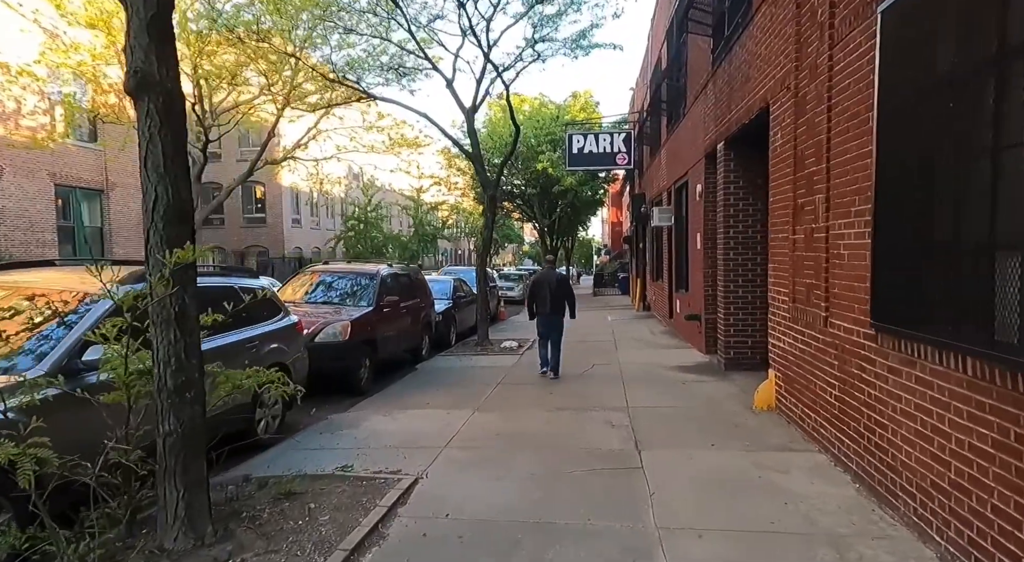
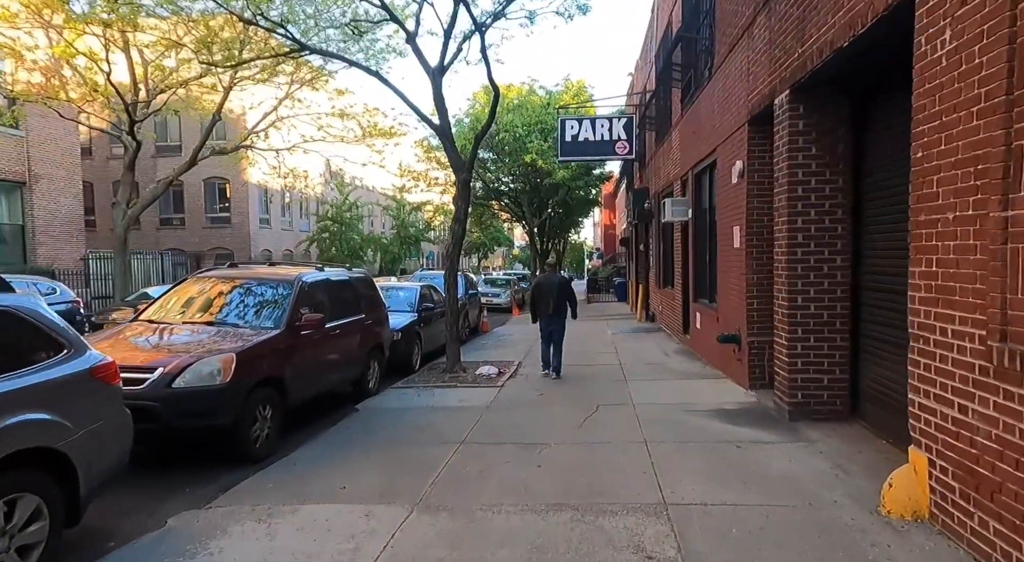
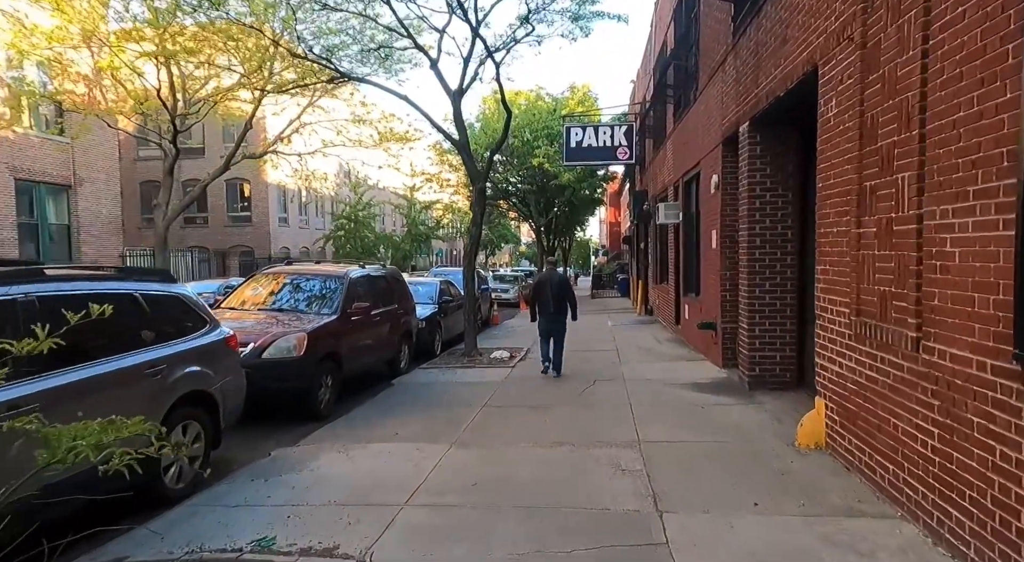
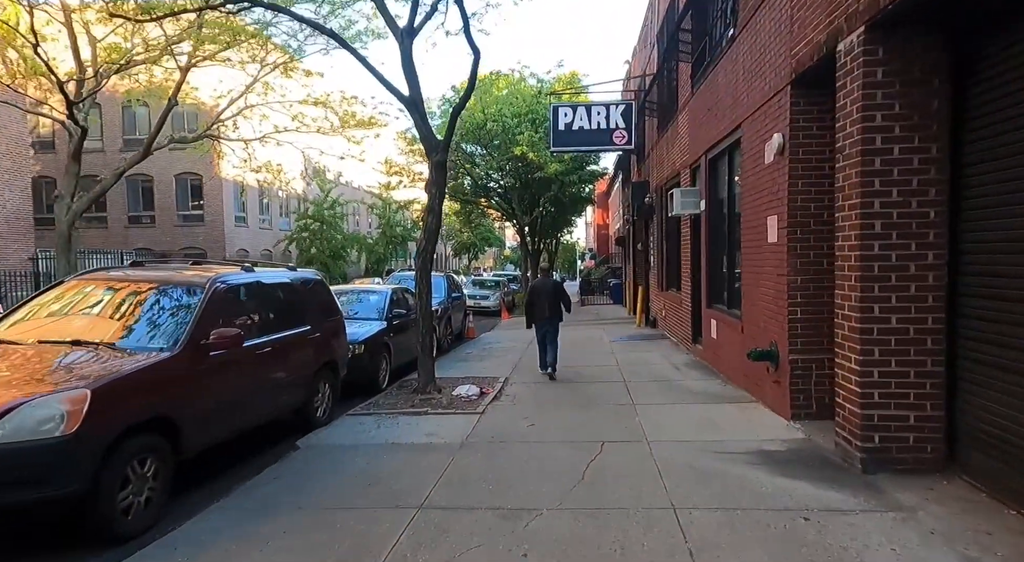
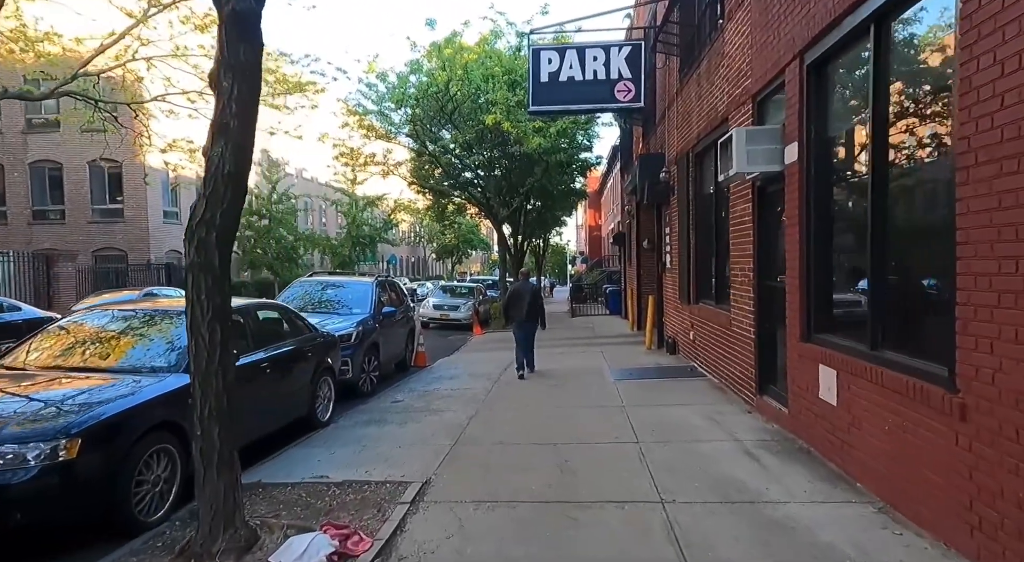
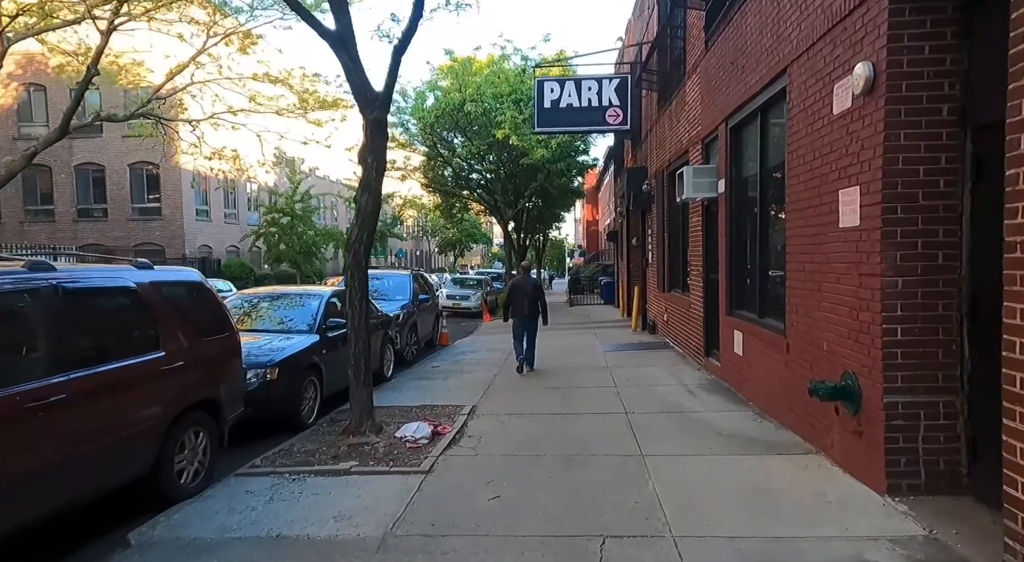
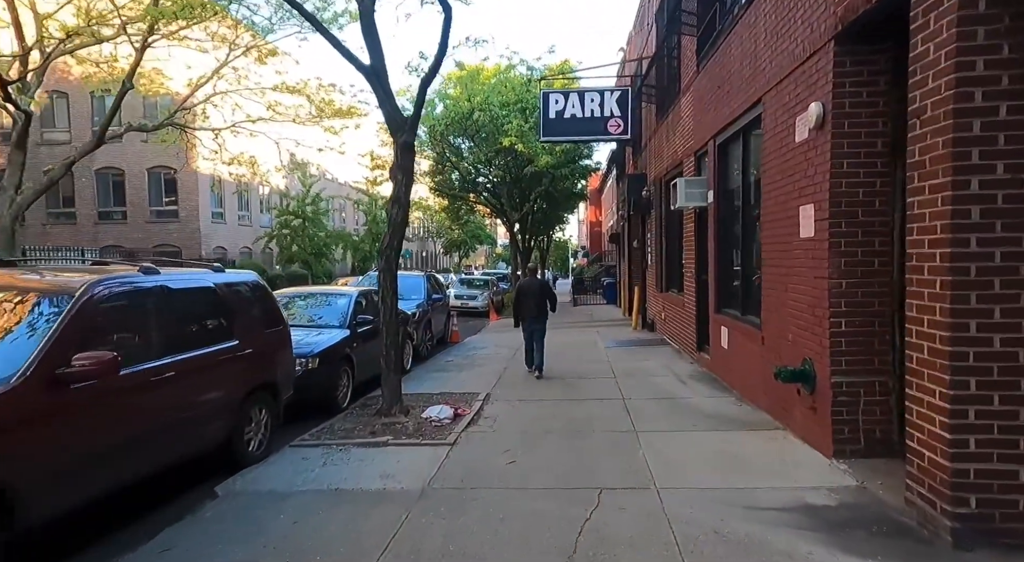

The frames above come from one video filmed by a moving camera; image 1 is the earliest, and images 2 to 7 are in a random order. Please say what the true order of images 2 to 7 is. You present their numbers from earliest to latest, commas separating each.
3, 2, 4, 7, 6, 5
